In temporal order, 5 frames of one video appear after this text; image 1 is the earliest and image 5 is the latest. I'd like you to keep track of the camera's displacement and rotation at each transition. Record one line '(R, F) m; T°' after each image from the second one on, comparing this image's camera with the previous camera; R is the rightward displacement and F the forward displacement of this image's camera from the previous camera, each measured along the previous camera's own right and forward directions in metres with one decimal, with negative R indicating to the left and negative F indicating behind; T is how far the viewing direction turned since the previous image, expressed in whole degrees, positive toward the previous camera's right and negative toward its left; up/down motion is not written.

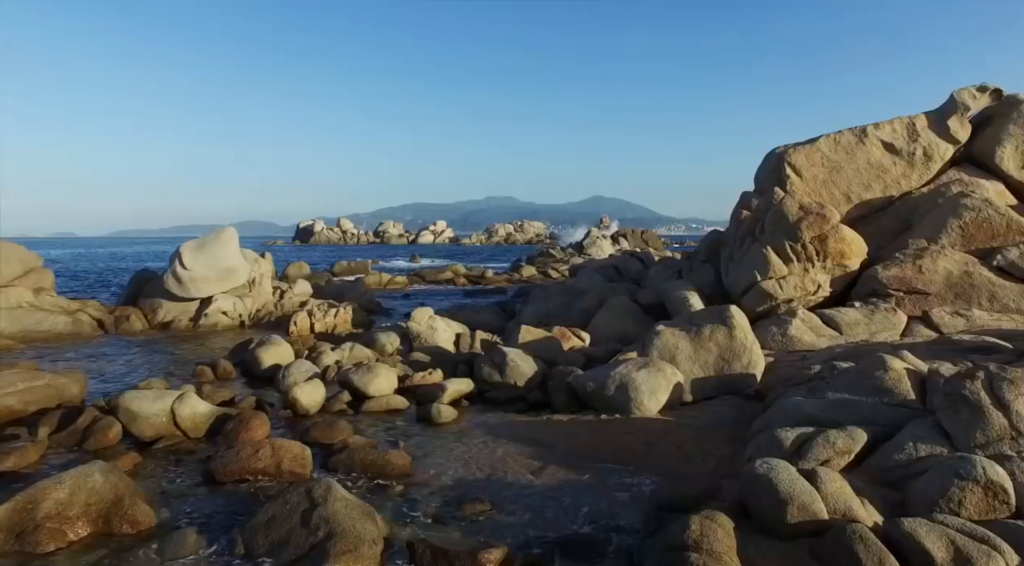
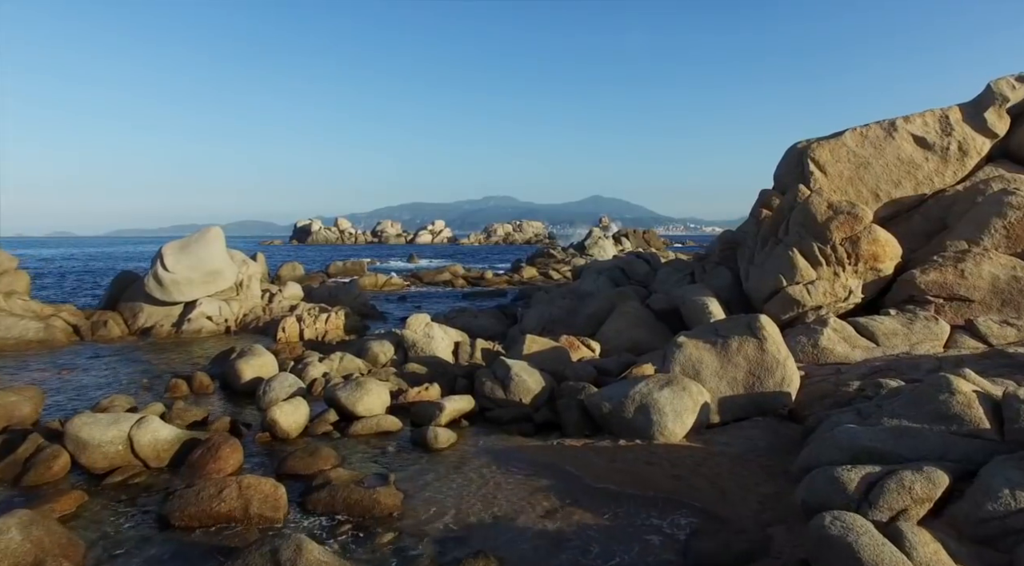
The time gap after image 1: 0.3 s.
(-0.1, +1.1) m; 0°
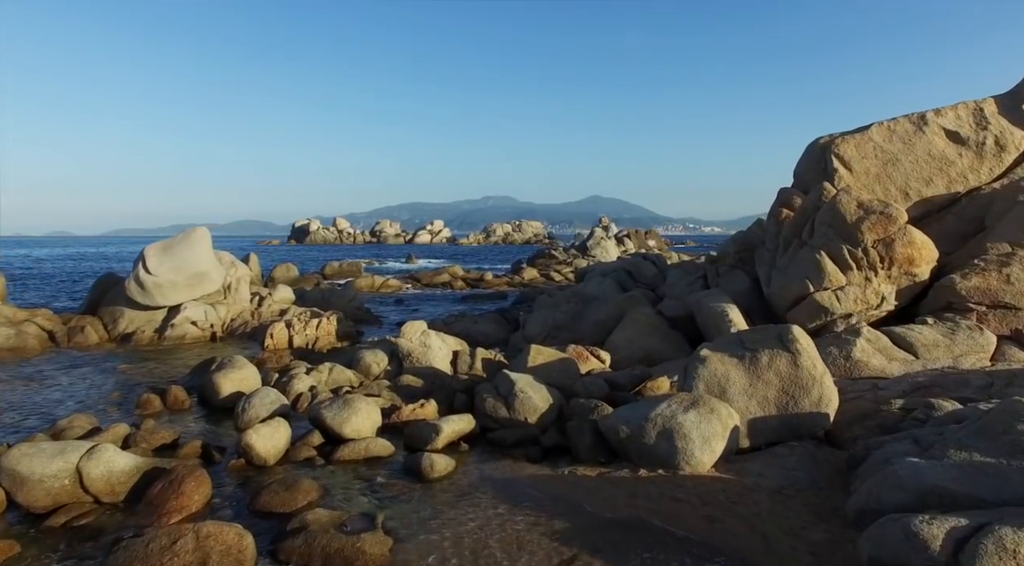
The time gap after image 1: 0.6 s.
(-0.1, +1.0) m; 0°
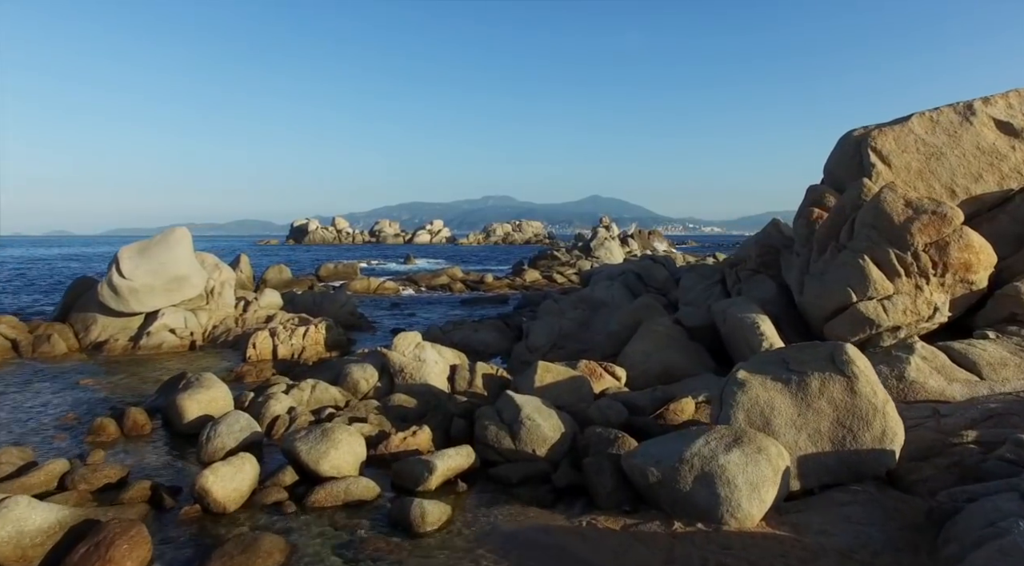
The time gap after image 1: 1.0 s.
(-0.1, +1.3) m; 0°
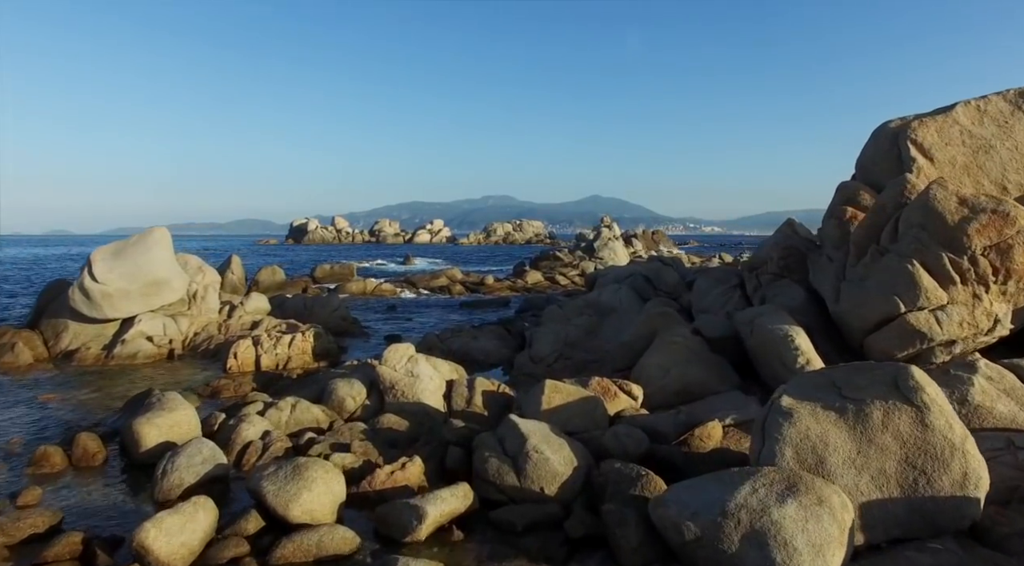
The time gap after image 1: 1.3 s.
(0.0, +1.1) m; 0°
